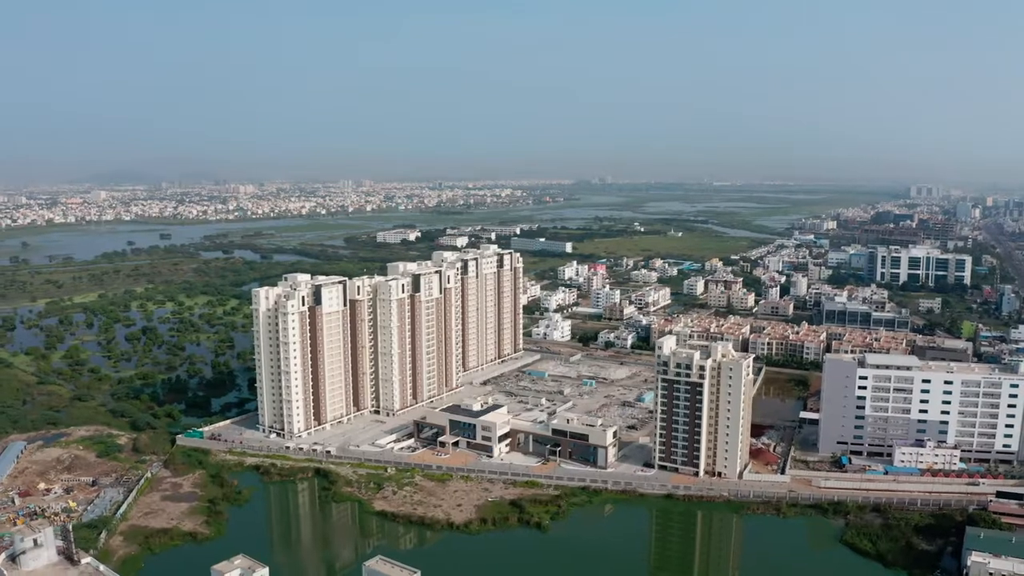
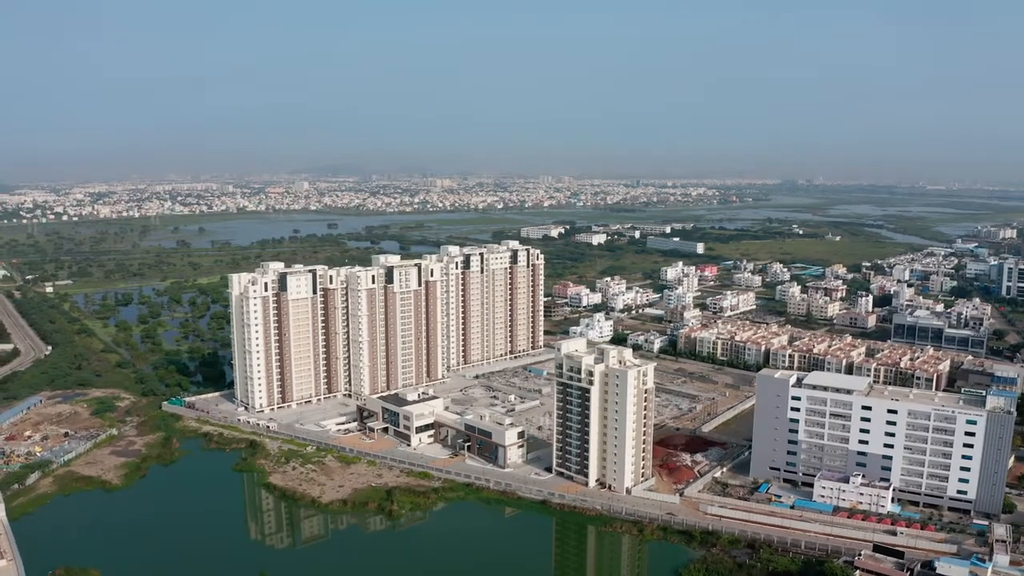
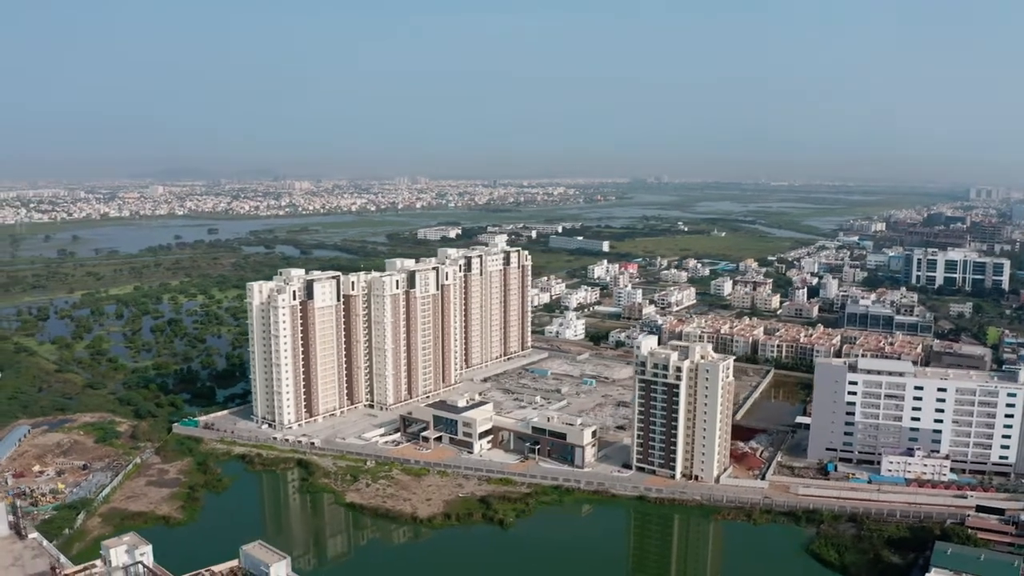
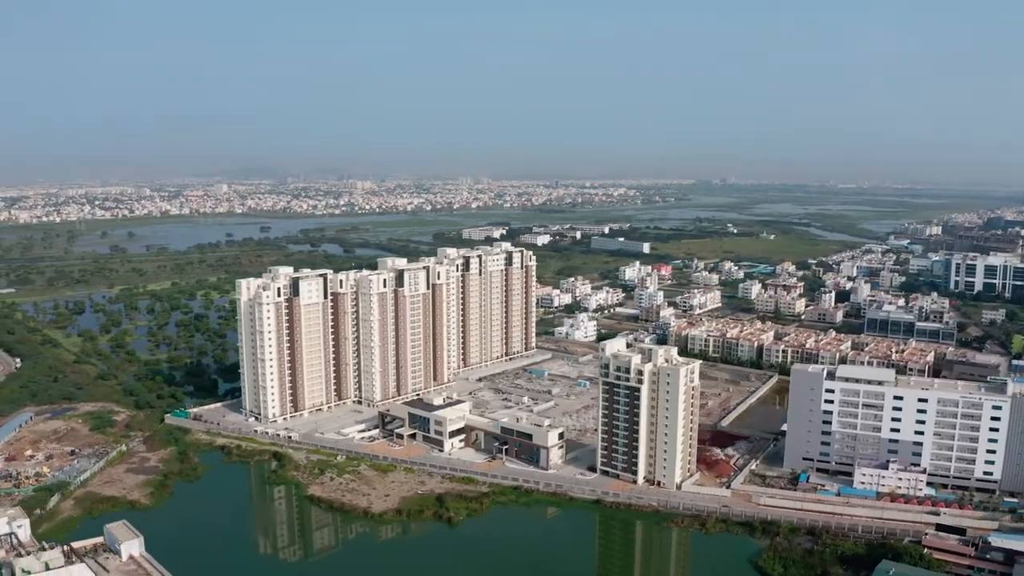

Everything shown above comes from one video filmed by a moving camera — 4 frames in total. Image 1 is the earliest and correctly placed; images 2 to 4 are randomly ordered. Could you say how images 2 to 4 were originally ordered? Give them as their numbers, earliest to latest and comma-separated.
3, 4, 2
